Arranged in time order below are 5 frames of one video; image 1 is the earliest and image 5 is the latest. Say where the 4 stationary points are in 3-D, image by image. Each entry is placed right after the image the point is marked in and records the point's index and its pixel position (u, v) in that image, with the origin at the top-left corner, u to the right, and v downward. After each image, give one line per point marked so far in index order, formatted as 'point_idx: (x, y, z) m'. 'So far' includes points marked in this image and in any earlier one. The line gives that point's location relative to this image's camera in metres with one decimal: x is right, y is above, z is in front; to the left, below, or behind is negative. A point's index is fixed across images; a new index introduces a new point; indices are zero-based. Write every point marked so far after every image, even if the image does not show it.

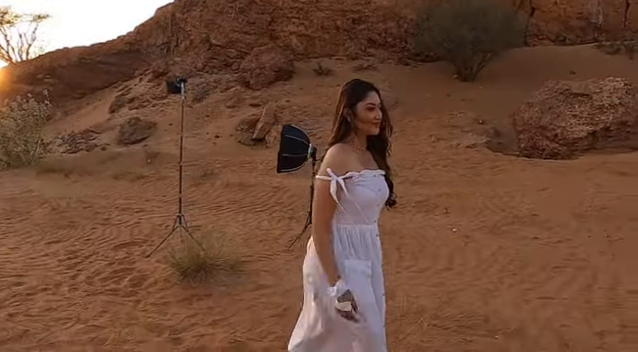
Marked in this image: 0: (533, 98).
0: (+5.2, +2.0, +13.3) m
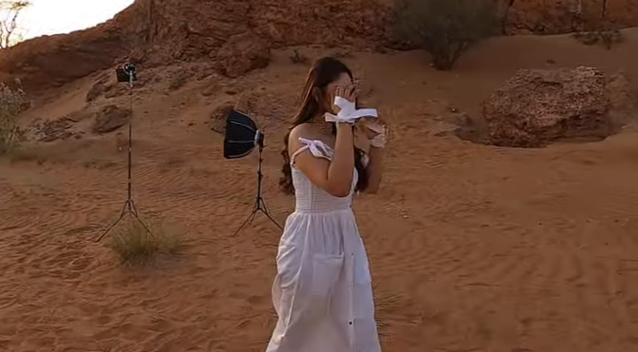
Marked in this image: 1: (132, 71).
0: (+4.6, +2.3, +13.4) m
1: (-2.0, +1.1, +5.8) m
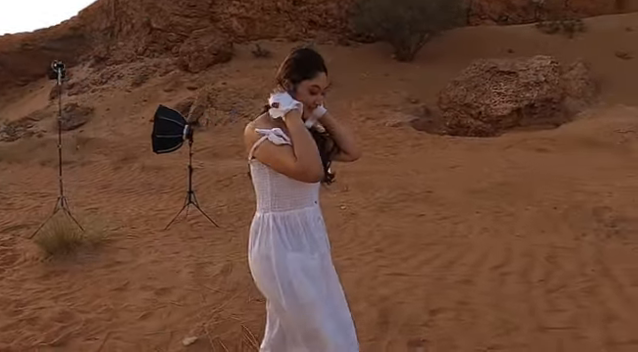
0: (+3.6, +2.5, +13.6) m
1: (-2.8, +1.1, +5.8) m
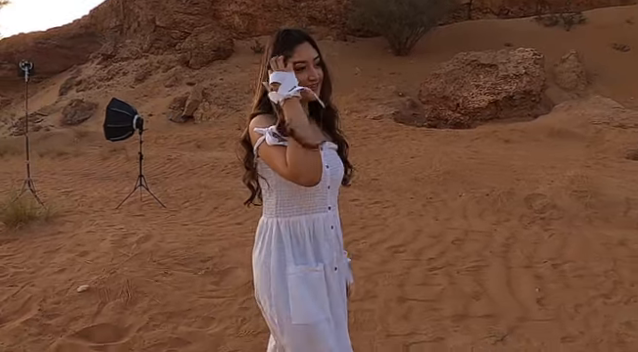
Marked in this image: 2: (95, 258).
0: (+3.2, +2.8, +14.0) m
1: (-3.5, +1.3, +6.5) m
2: (-1.7, -0.6, +4.2) m
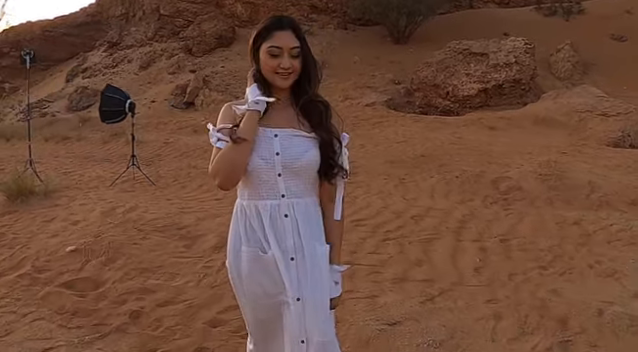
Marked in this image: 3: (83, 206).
0: (+3.1, +3.1, +14.3) m
1: (-3.7, +1.6, +7.0) m
2: (-2.0, -0.4, +4.7) m
3: (-2.3, -0.3, +5.4) m
